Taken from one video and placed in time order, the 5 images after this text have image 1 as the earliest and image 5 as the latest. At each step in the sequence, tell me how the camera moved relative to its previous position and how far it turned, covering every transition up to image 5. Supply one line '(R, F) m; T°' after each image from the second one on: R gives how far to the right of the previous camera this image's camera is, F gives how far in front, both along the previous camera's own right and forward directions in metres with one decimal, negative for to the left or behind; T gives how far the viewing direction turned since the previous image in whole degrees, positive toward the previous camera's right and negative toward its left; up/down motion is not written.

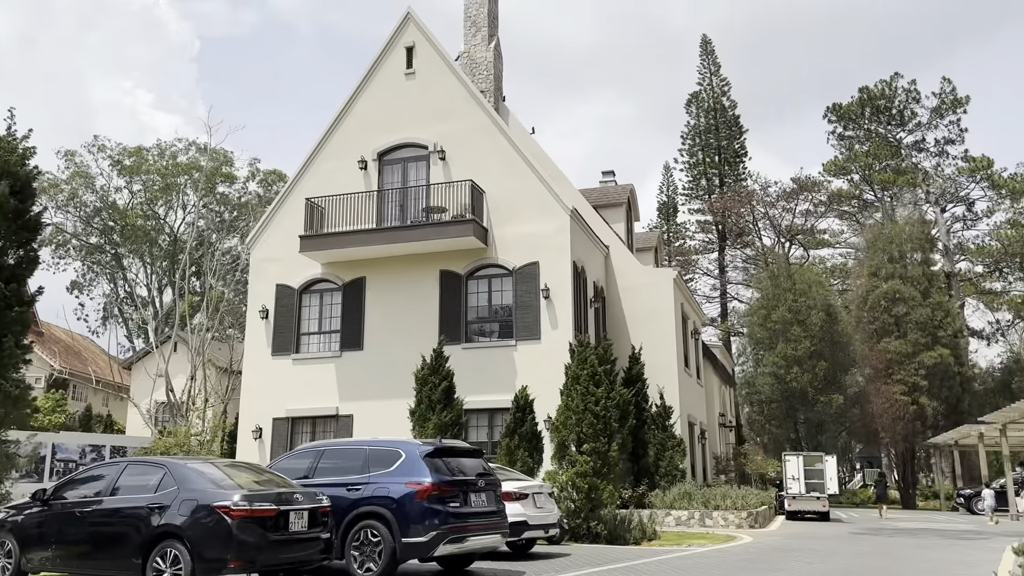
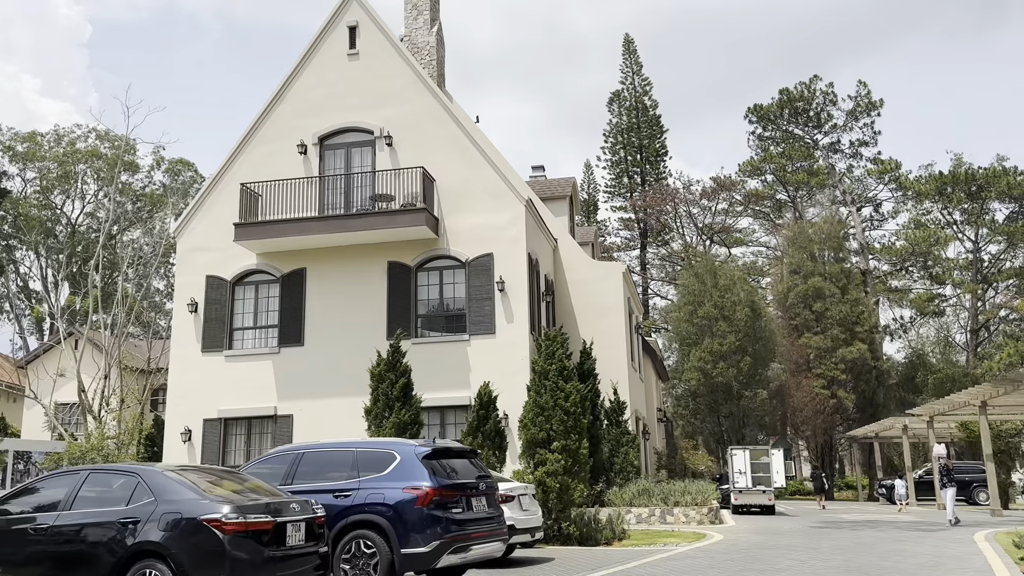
(-1.0, +0.8) m; +6°
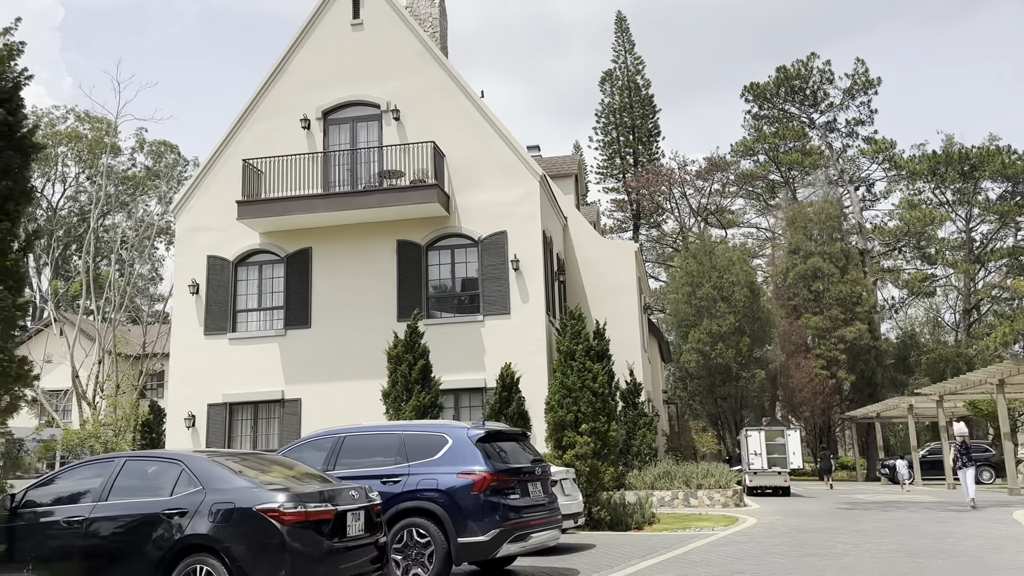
(-0.7, +0.6) m; +1°
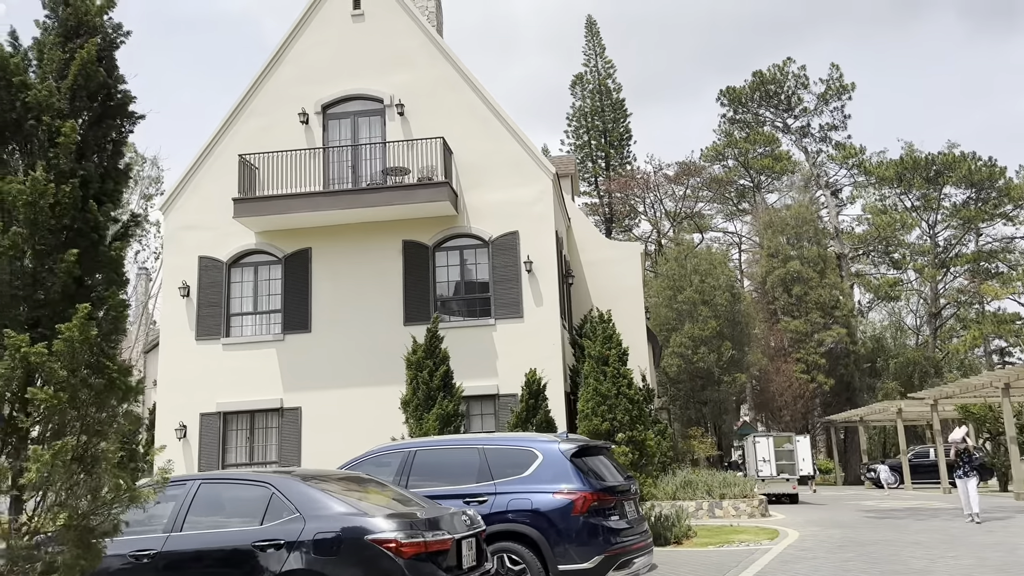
(-1.2, +0.8) m; +3°
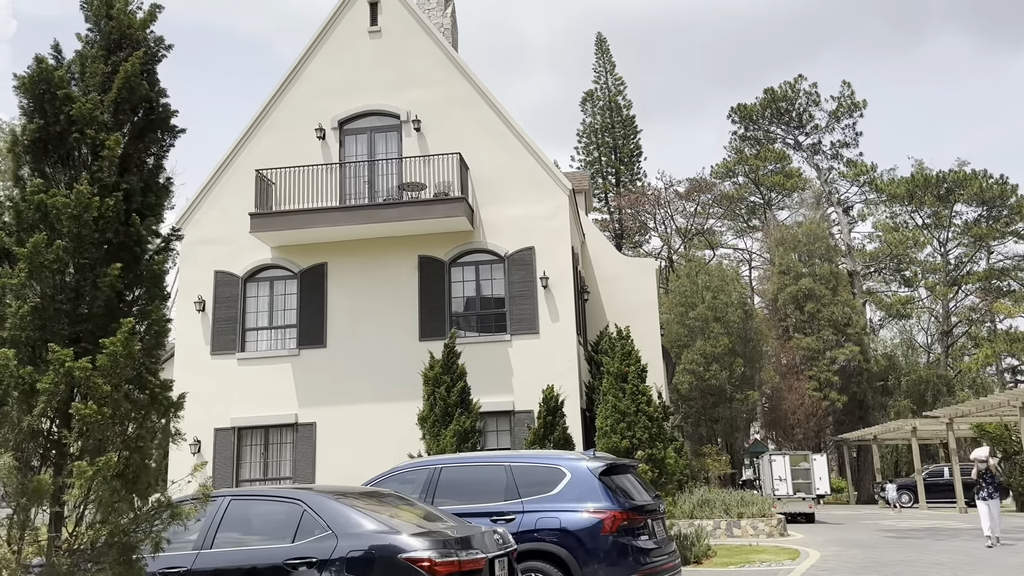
(-0.2, 0.0) m; 0°
